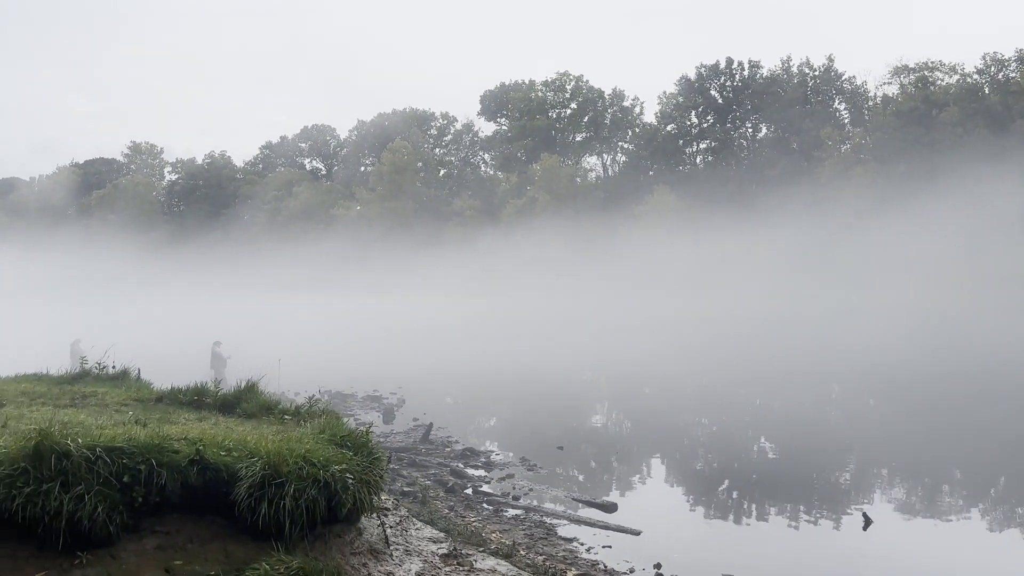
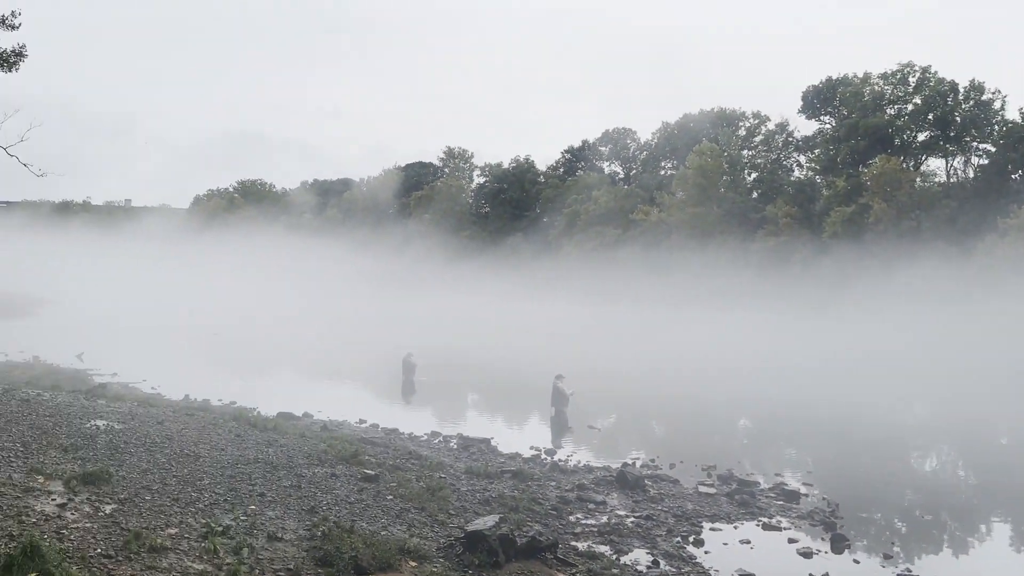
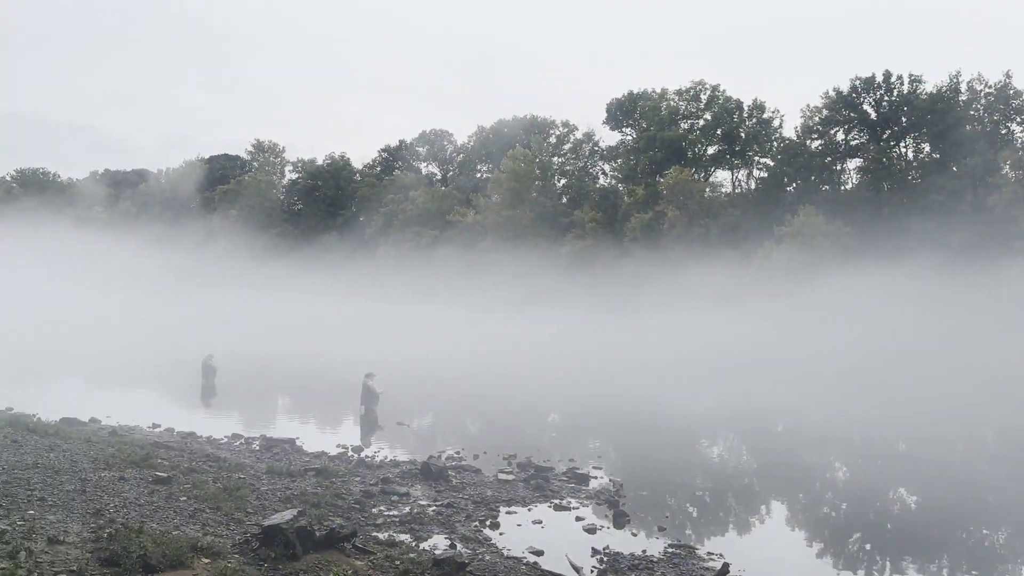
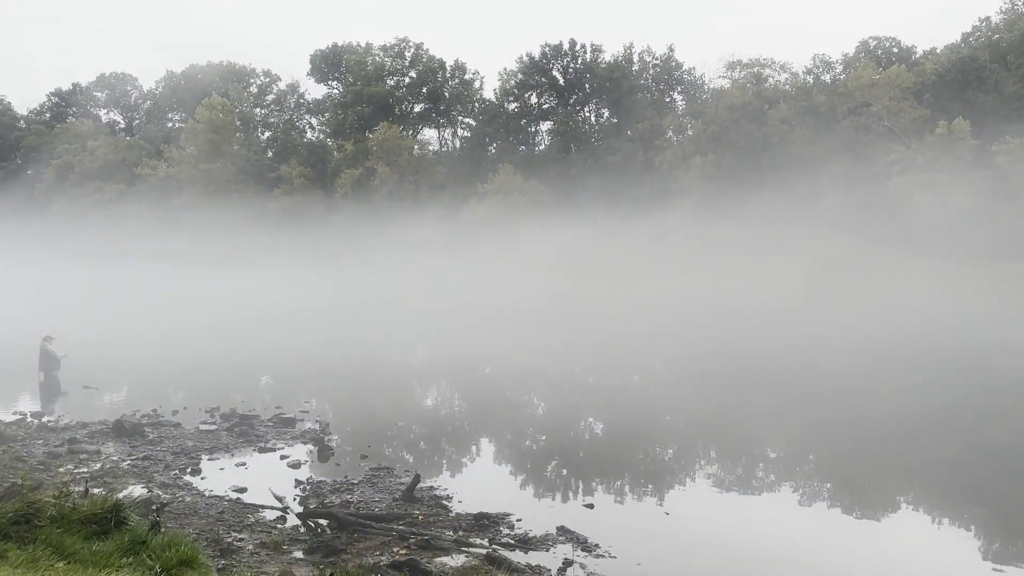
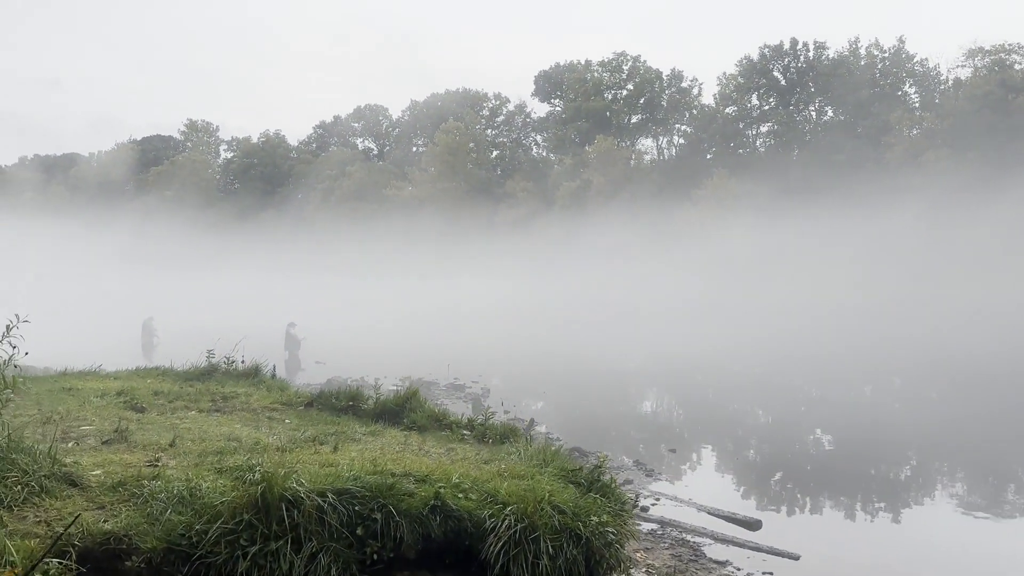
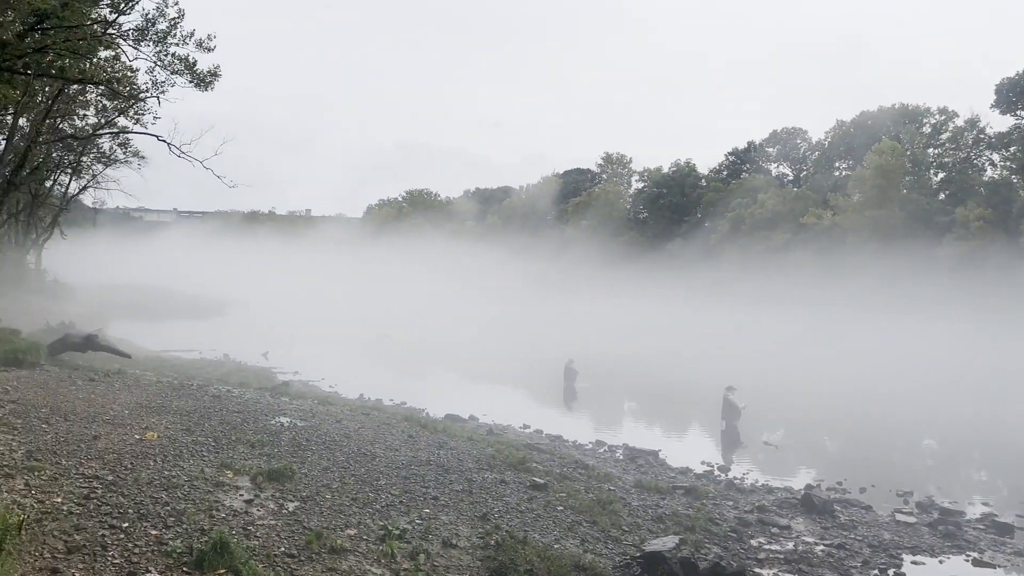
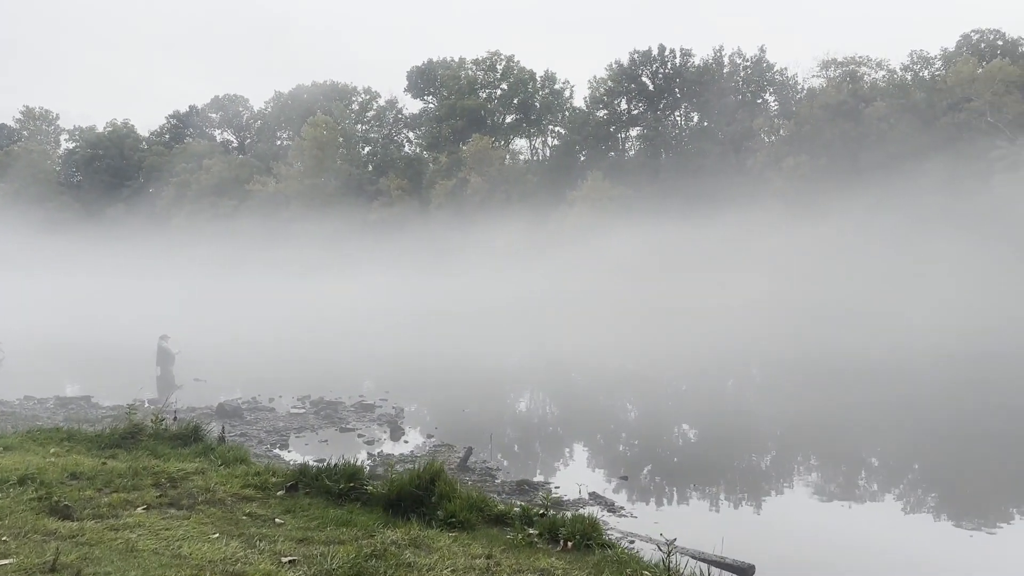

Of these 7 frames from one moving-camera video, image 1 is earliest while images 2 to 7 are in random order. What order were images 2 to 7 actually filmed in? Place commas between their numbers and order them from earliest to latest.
5, 7, 4, 3, 2, 6
